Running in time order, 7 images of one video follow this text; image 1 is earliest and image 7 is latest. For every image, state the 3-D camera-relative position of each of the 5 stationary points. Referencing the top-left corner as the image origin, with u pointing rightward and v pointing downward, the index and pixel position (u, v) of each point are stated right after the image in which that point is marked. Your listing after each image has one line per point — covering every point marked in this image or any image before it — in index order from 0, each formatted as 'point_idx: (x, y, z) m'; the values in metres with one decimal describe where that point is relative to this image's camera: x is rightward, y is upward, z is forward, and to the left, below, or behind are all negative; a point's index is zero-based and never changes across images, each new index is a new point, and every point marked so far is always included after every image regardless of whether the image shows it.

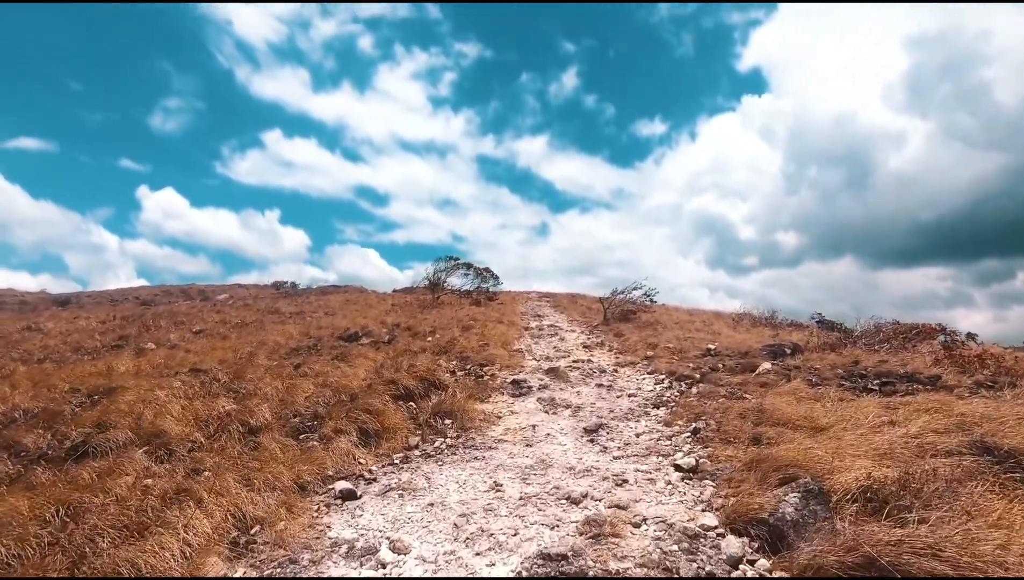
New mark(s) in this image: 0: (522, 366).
0: (+0.3, -2.3, +16.2) m
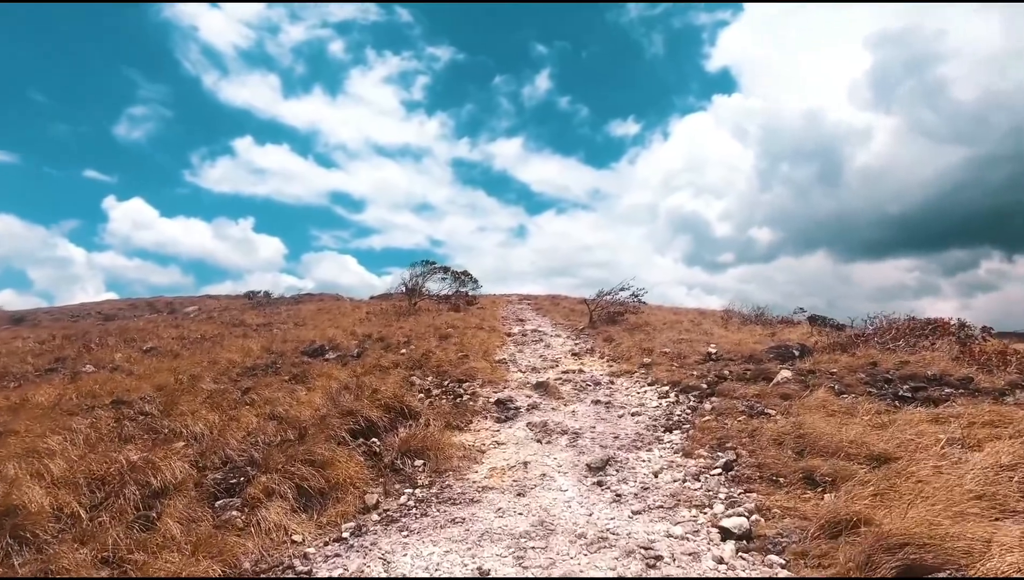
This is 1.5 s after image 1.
0: (-0.2, -2.4, +14.4) m
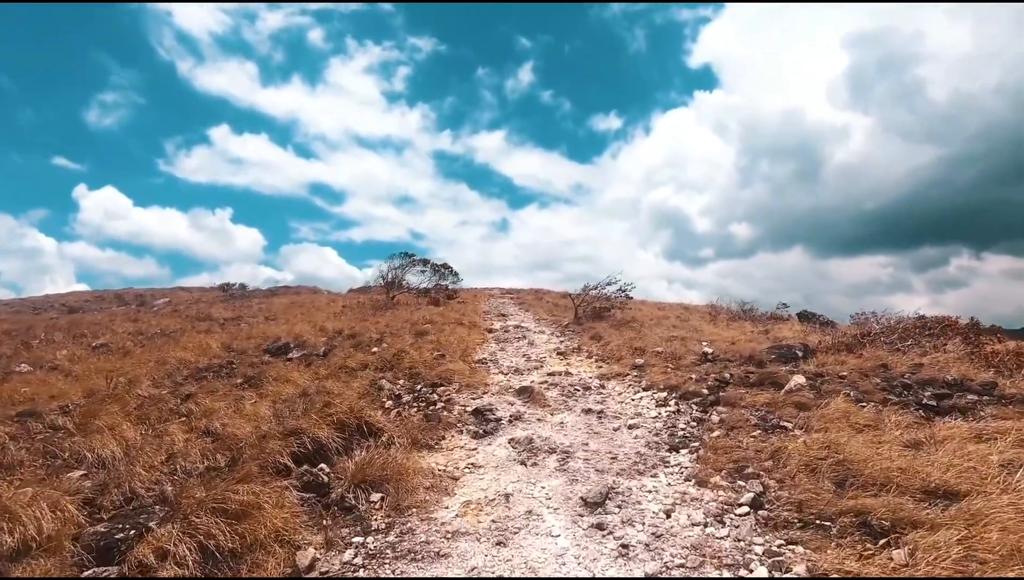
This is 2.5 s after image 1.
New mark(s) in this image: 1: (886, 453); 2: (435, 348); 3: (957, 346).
0: (-0.6, -2.3, +12.9) m
1: (+4.7, -2.1, +6.8) m
2: (-2.4, -1.9, +17.0) m
3: (+12.0, -1.5, +14.5) m
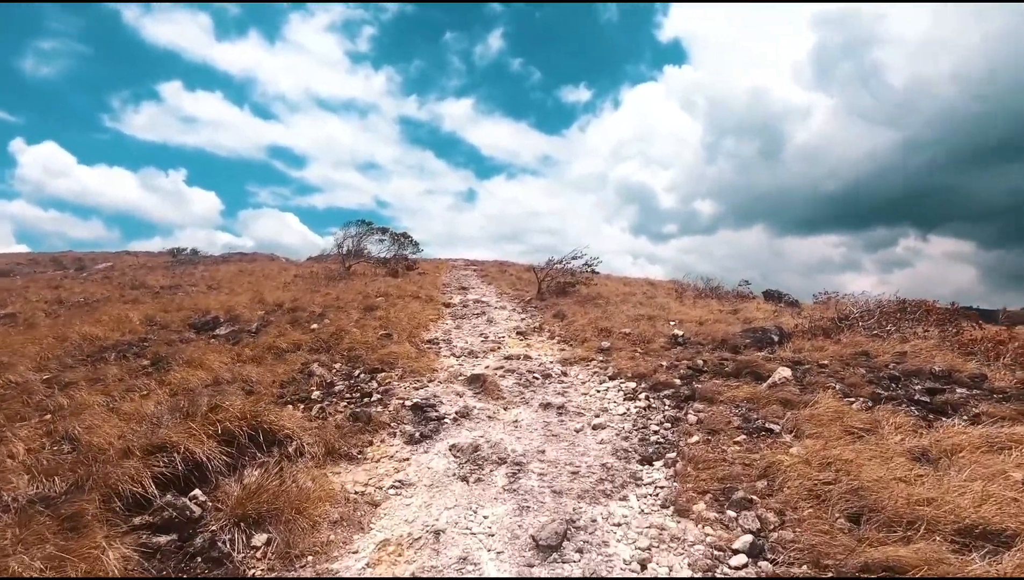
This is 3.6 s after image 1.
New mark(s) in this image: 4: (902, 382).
0: (-1.7, -1.7, +11.4) m
1: (+4.1, -1.9, +5.6) m
2: (-3.7, -1.0, +15.4) m
3: (+10.8, -1.1, +13.8) m
4: (+7.4, -1.7, +10.2) m
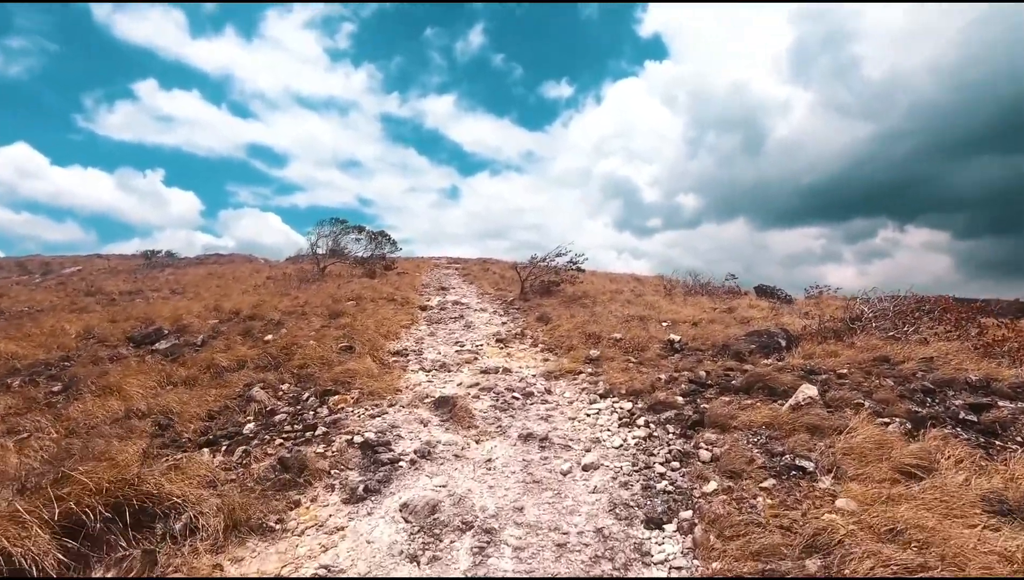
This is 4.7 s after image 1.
0: (-2.1, -1.8, +9.8) m
1: (+3.8, -2.0, +4.2) m
2: (-4.3, -1.2, +13.7) m
3: (+10.3, -1.0, +12.5) m
4: (+6.9, -1.7, +8.8) m
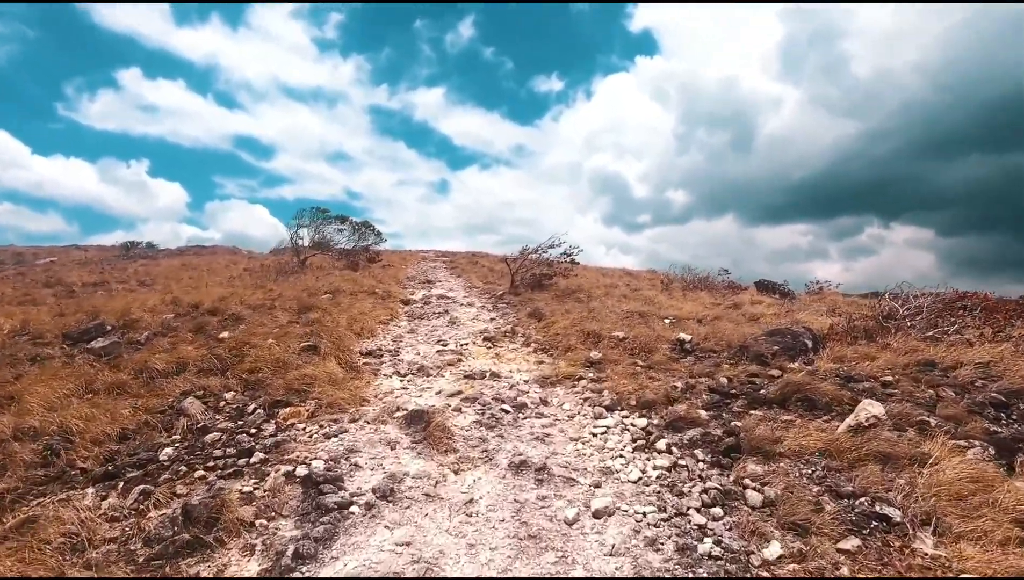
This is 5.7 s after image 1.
0: (-2.3, -1.7, +8.2) m
1: (+3.7, -1.9, +2.7) m
2: (-4.5, -1.0, +12.0) m
3: (+10.1, -0.9, +11.1) m
4: (+6.8, -1.6, +7.3) m
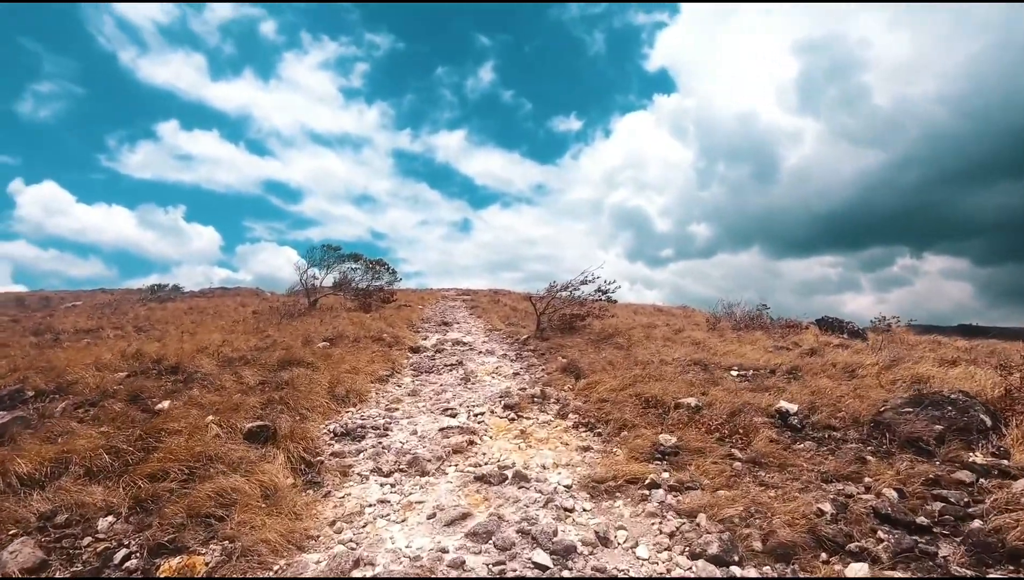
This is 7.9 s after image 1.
0: (-1.9, -2.3, +4.9) m
1: (+3.8, -2.1, -0.8) m
2: (-4.0, -1.9, +8.9) m
3: (+10.5, -1.5, +7.4) m
4: (+7.1, -2.1, +3.7) m
